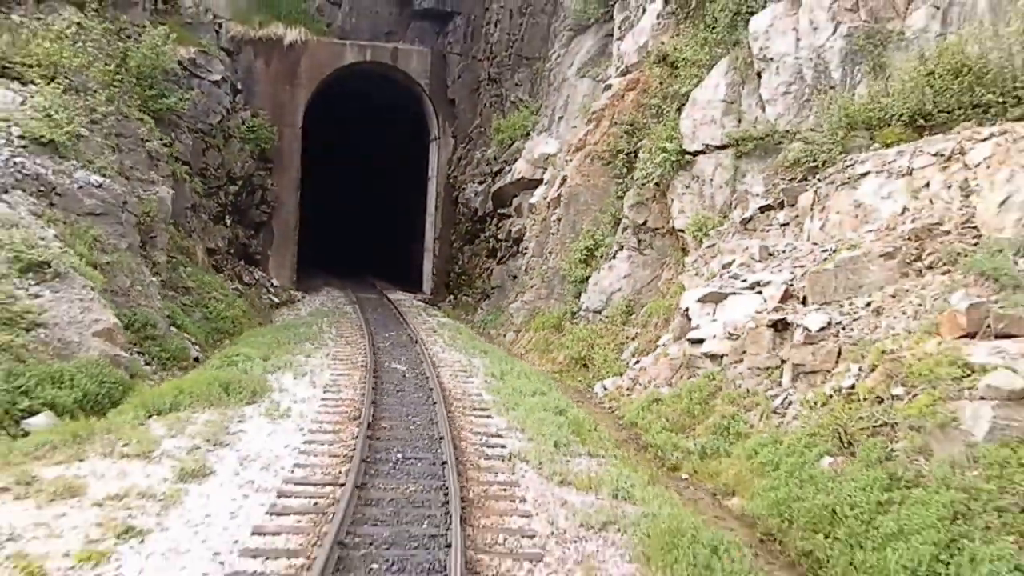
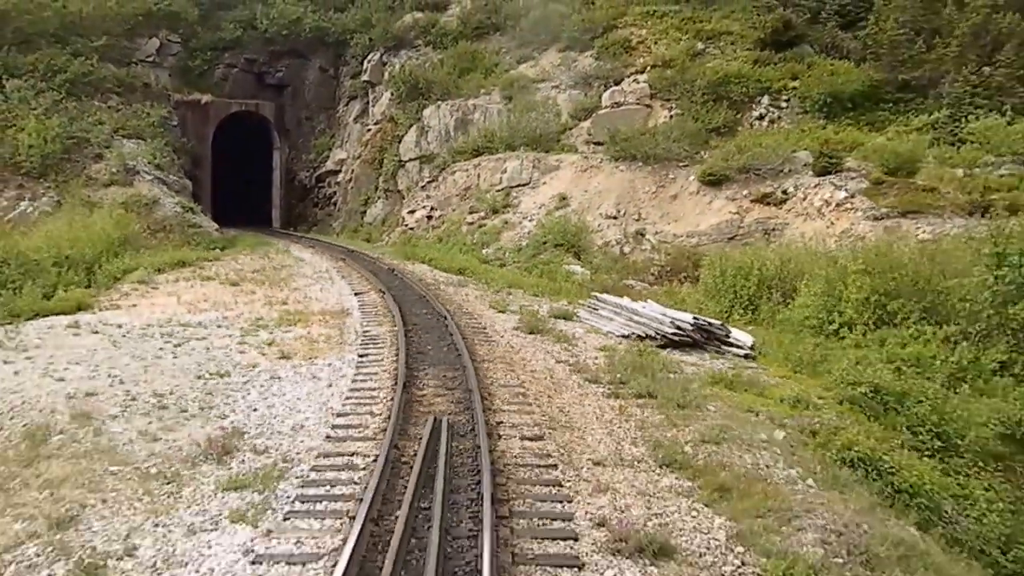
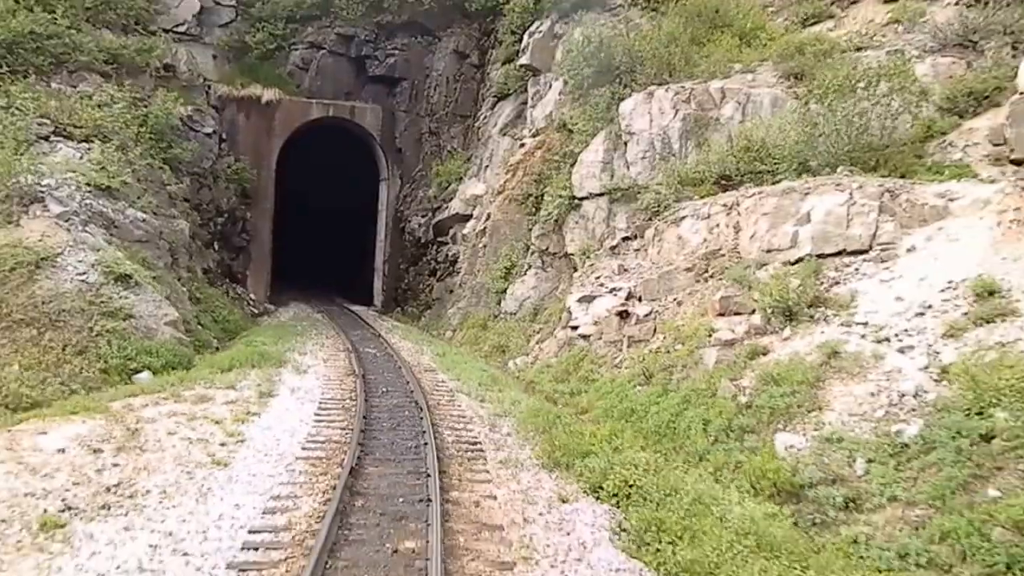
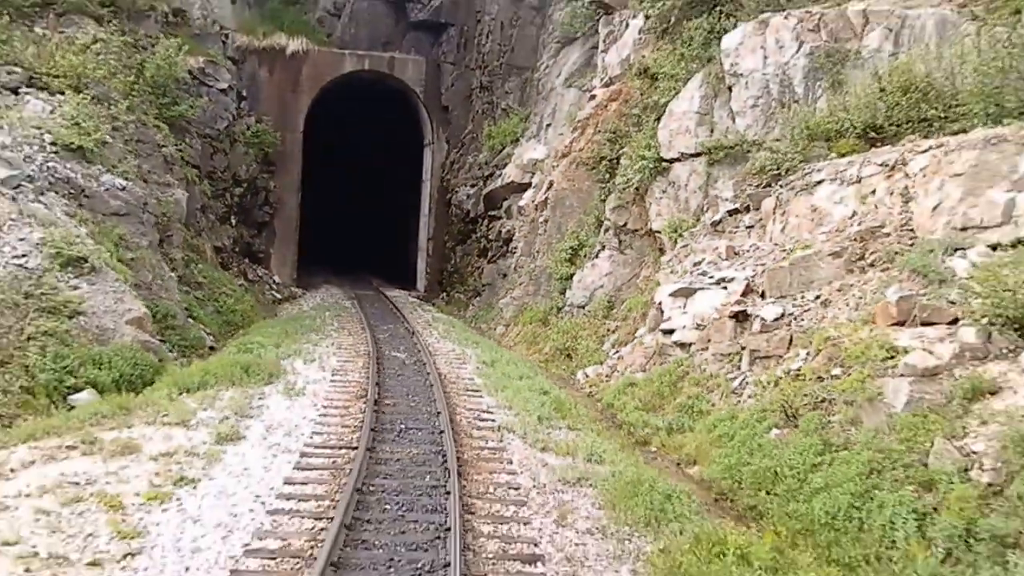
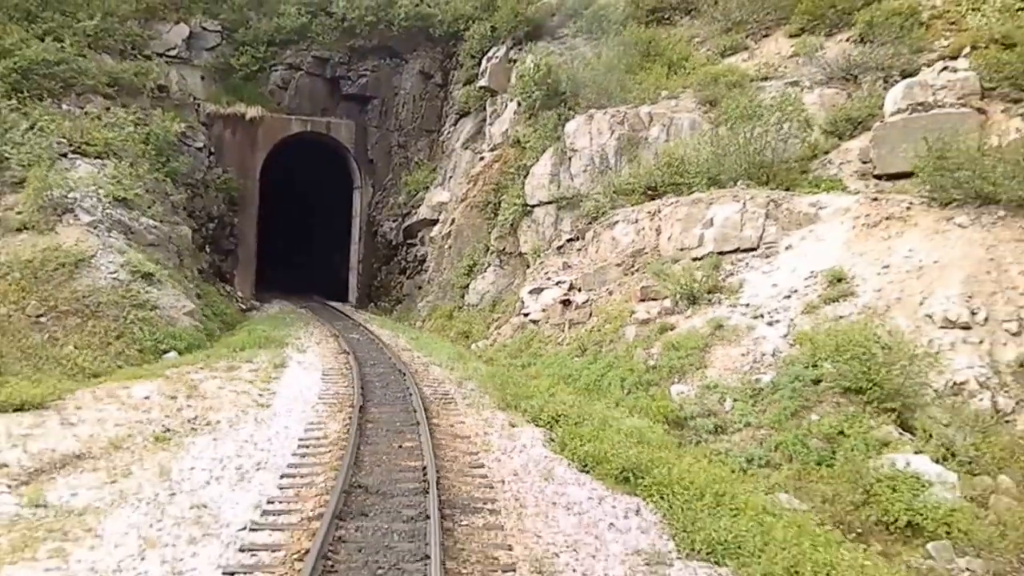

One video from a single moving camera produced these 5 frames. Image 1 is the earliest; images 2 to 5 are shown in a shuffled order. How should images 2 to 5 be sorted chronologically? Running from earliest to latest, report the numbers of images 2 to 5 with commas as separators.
4, 3, 5, 2
